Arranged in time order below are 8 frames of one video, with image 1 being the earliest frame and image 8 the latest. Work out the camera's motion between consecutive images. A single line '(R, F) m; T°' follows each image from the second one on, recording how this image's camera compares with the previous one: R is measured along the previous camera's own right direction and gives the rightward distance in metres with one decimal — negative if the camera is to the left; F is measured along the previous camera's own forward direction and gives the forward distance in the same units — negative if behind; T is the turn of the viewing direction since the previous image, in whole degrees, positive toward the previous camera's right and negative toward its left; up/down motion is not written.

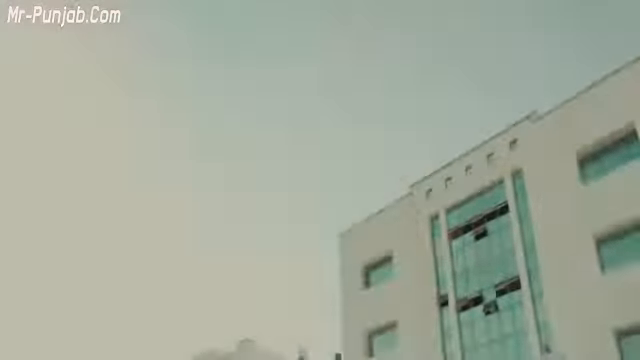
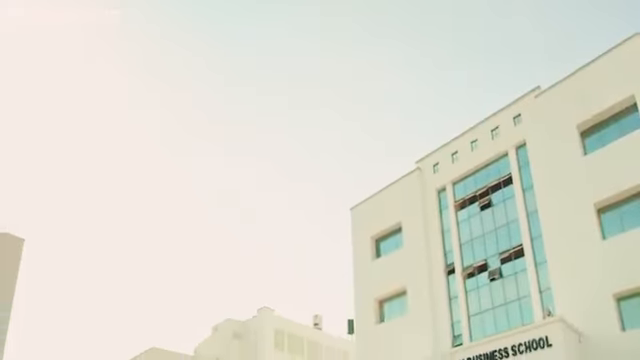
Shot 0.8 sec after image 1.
(+0.4, -1.1) m; -2°
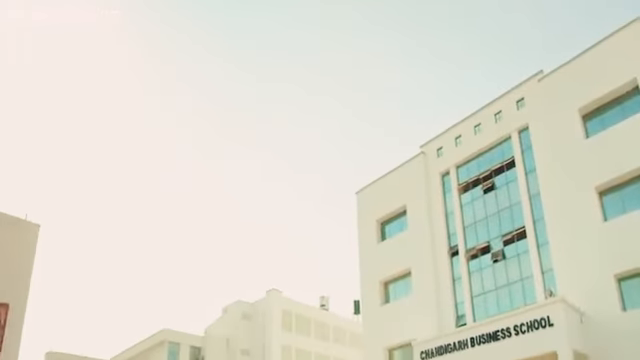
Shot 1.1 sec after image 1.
(+0.1, -0.4) m; -1°
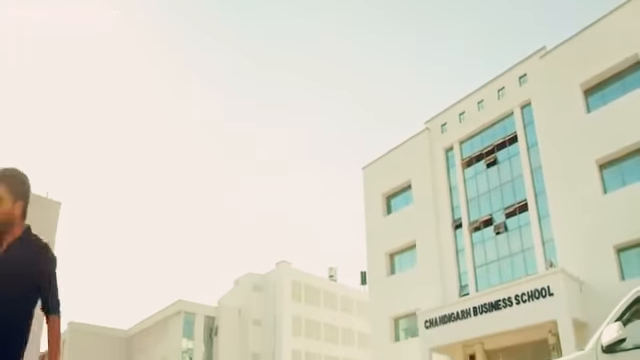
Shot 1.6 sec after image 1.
(+0.2, -0.7) m; -1°
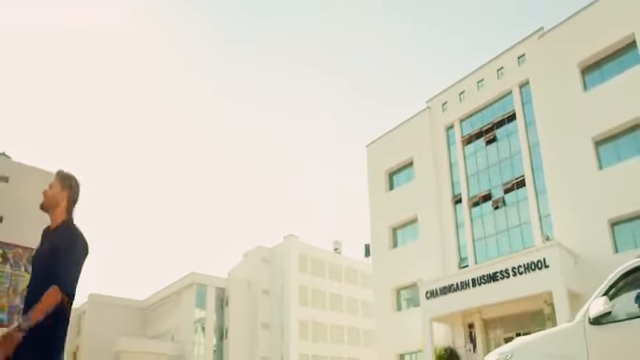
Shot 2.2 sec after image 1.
(+0.1, -0.9) m; -1°
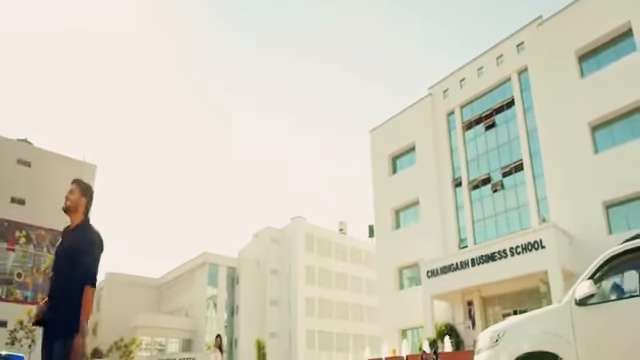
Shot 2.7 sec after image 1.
(+0.3, -1.0) m; -1°
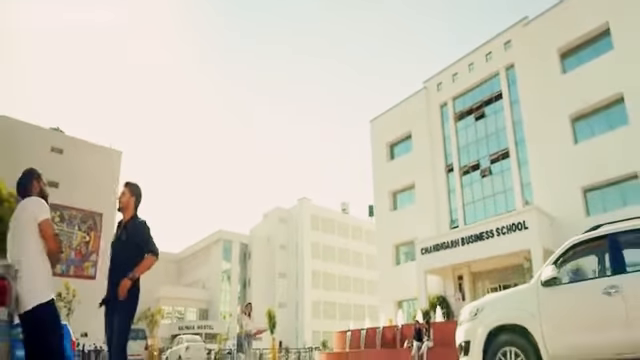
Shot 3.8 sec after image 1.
(-0.1, -2.2) m; 0°
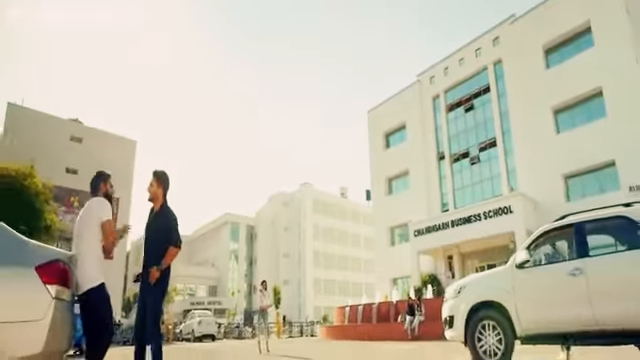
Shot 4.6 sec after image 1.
(-0.2, -1.9) m; 0°
